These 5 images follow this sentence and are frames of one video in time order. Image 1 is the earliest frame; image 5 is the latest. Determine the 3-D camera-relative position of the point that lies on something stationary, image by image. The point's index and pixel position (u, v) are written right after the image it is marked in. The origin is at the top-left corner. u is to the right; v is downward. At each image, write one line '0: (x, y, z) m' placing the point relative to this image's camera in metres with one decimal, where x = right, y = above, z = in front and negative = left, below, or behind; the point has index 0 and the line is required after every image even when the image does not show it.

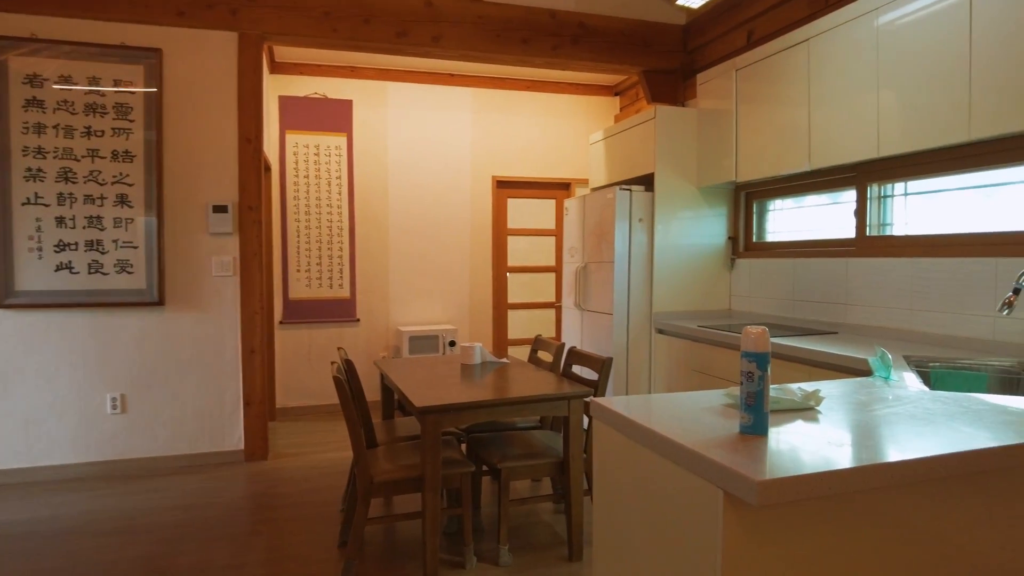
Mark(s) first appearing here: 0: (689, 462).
0: (+0.4, -0.3, +1.3) m
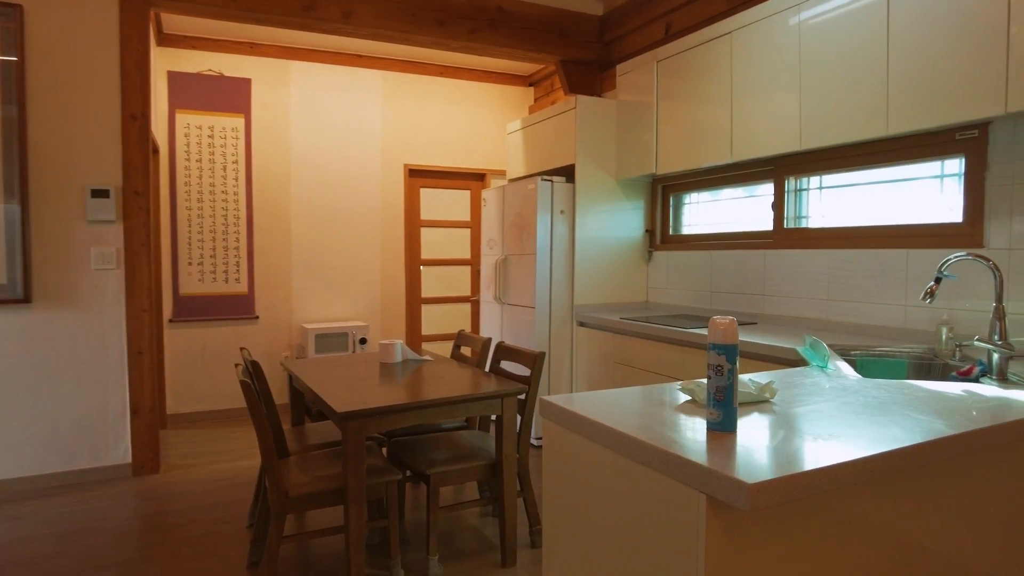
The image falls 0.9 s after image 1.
0: (+0.3, -0.3, +1.2) m
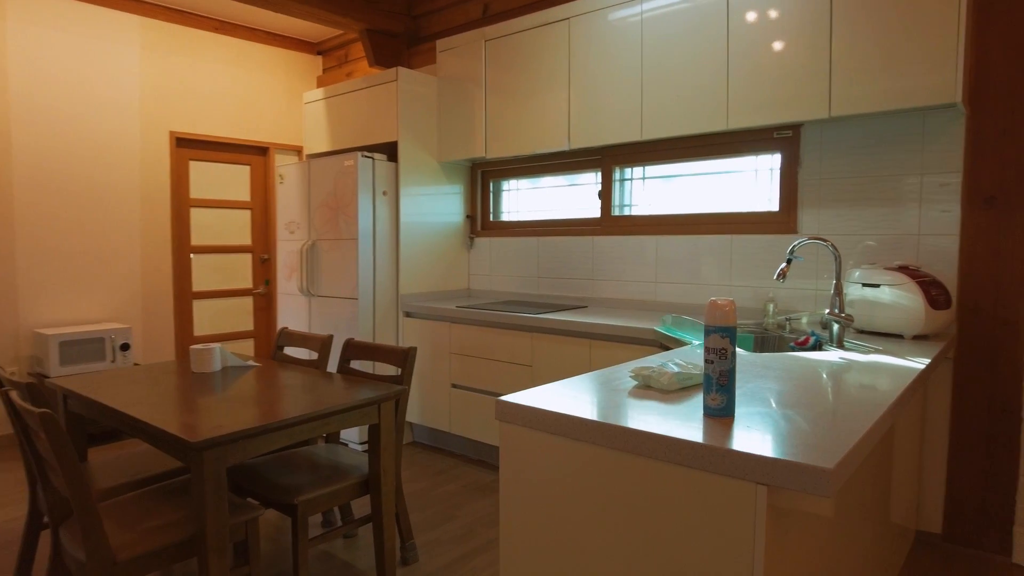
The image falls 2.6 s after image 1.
0: (+0.3, -0.3, +1.1) m
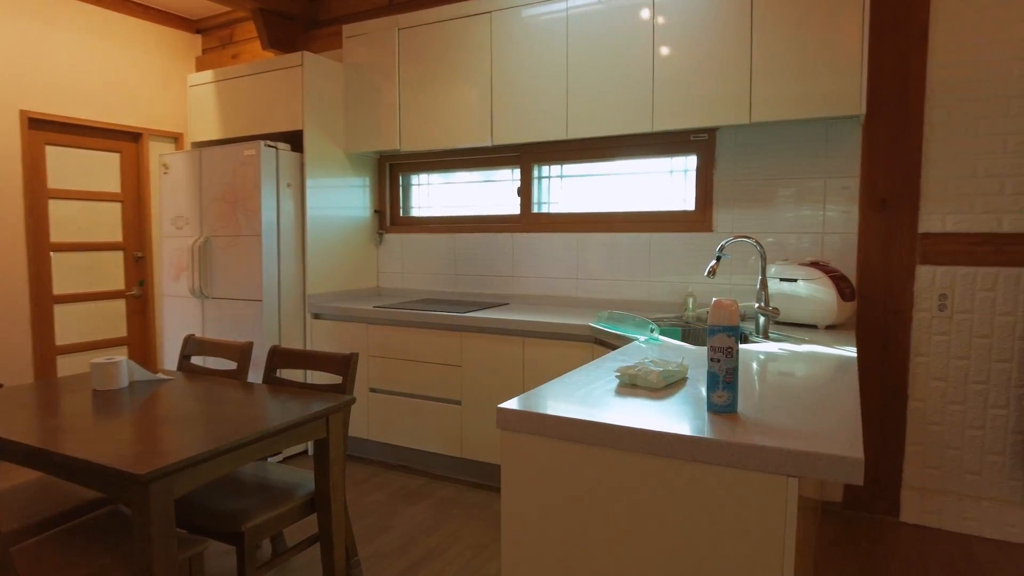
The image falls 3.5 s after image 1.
0: (+0.4, -0.3, +1.1) m
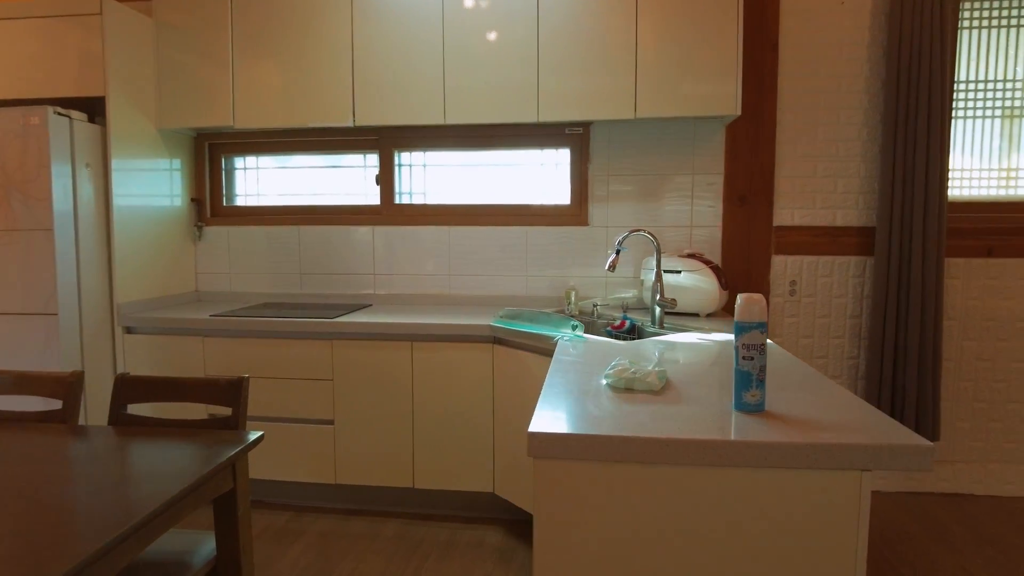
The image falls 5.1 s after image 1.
0: (+0.5, -0.3, +1.1) m
